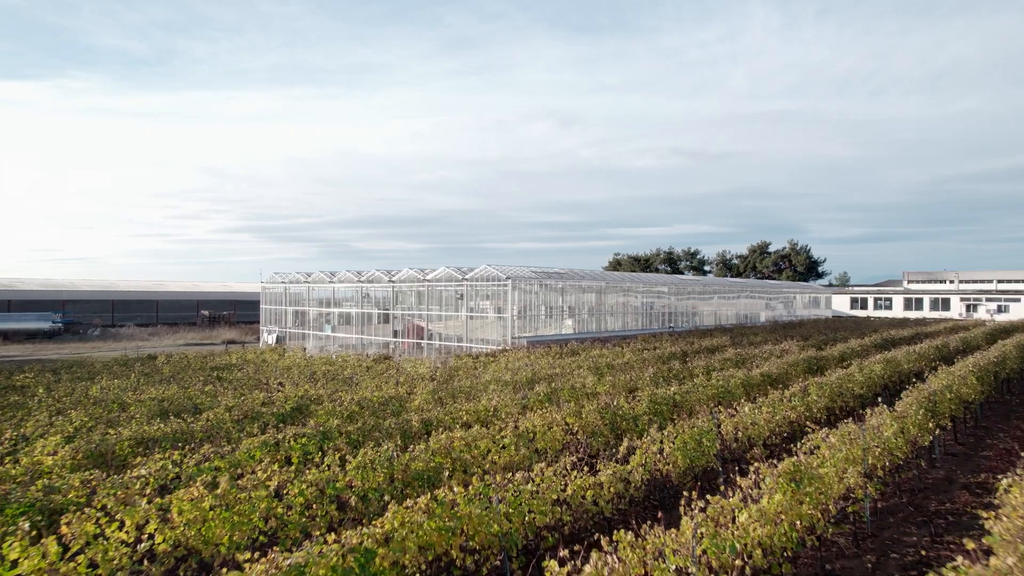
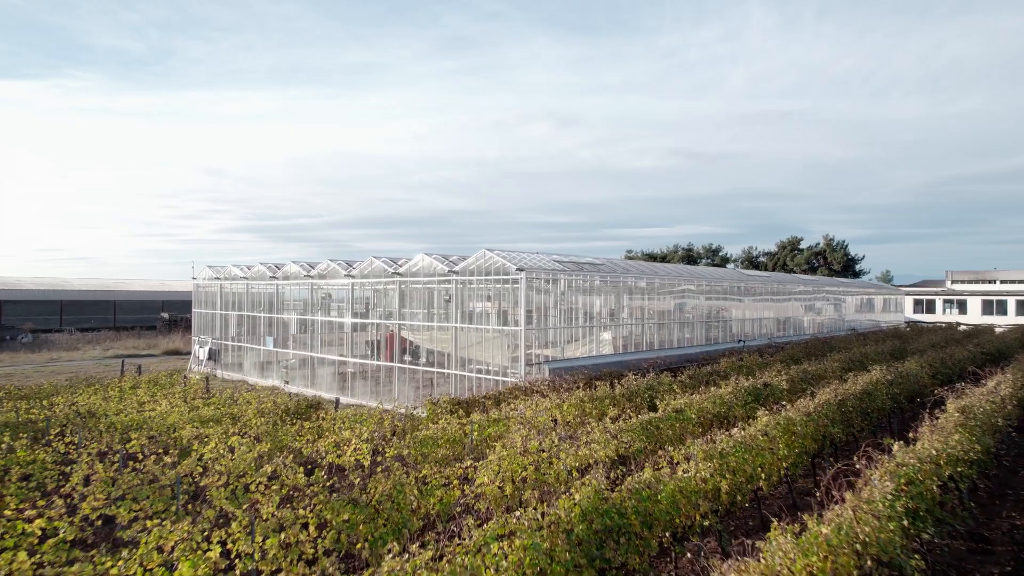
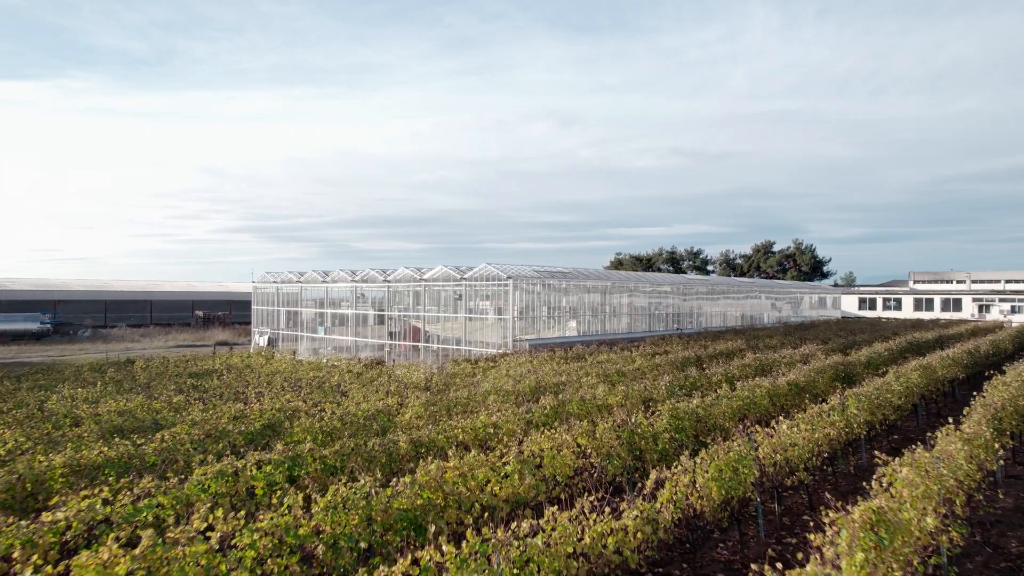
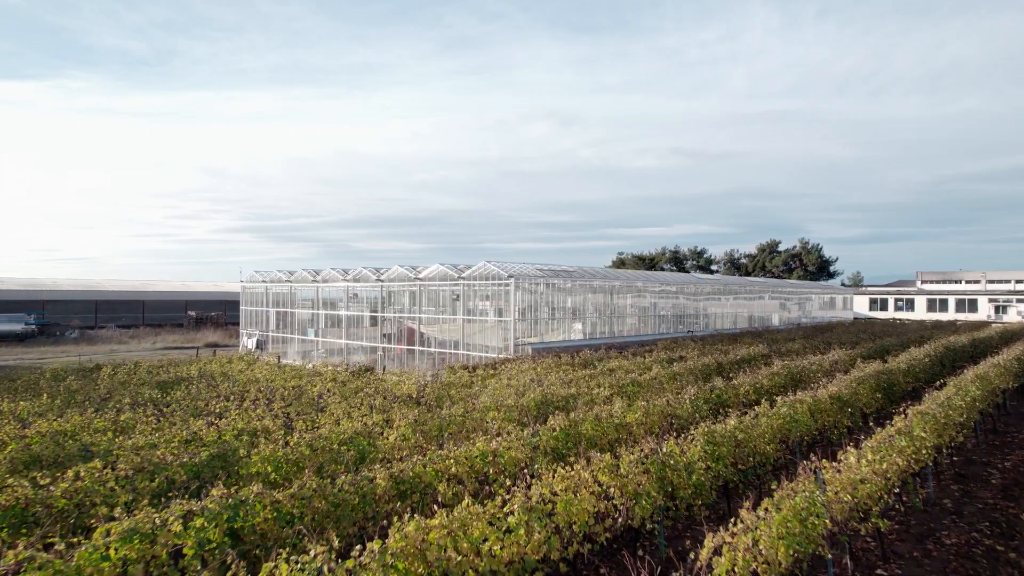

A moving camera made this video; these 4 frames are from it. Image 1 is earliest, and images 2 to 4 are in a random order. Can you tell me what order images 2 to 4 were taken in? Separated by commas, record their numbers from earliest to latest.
3, 4, 2
